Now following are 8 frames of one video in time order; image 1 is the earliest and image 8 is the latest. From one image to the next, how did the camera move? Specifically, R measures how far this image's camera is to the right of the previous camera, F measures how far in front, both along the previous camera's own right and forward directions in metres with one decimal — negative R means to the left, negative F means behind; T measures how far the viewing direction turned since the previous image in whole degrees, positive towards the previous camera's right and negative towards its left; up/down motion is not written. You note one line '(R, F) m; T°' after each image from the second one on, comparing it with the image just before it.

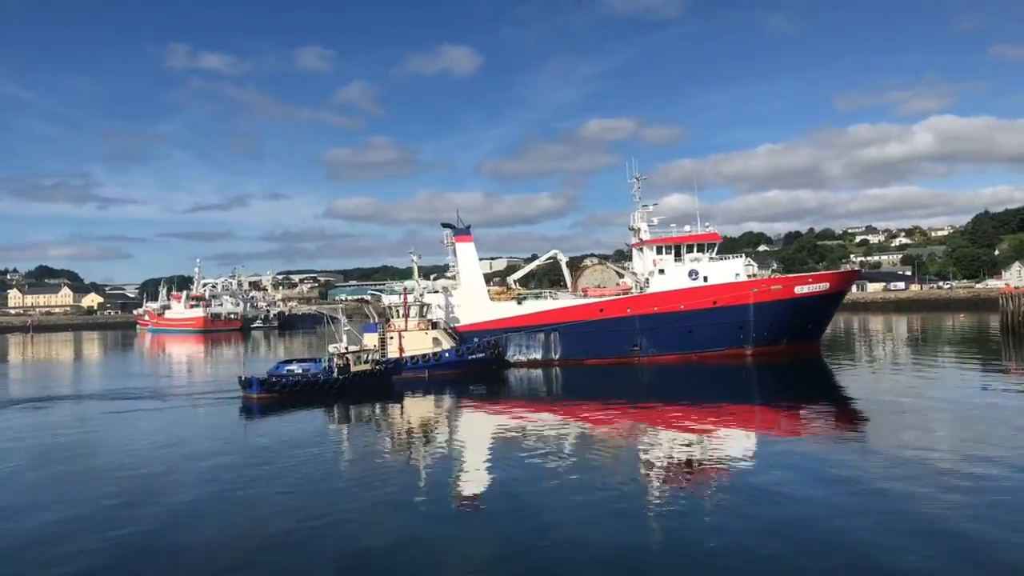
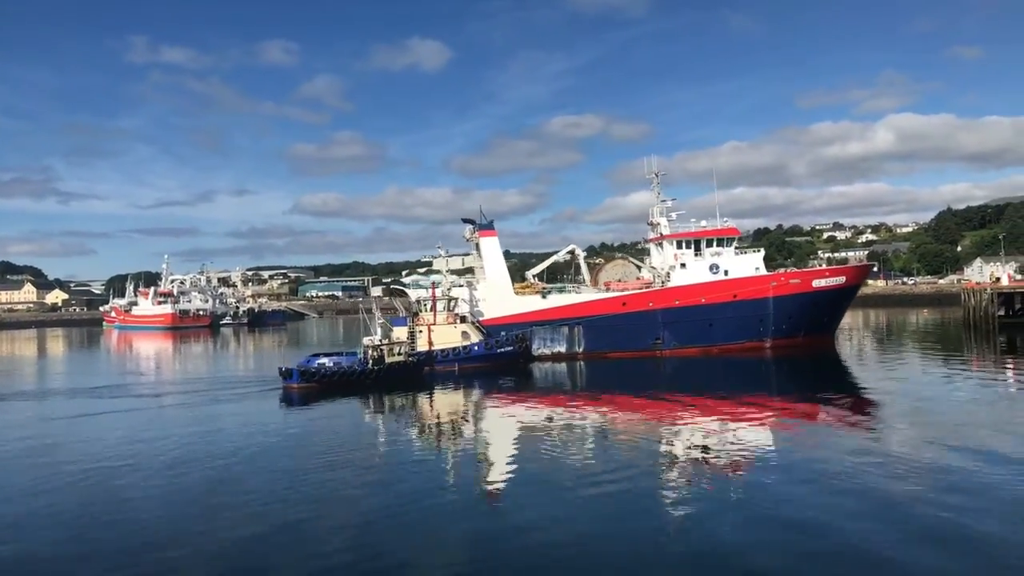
(-0.8, -0.1) m; +2°
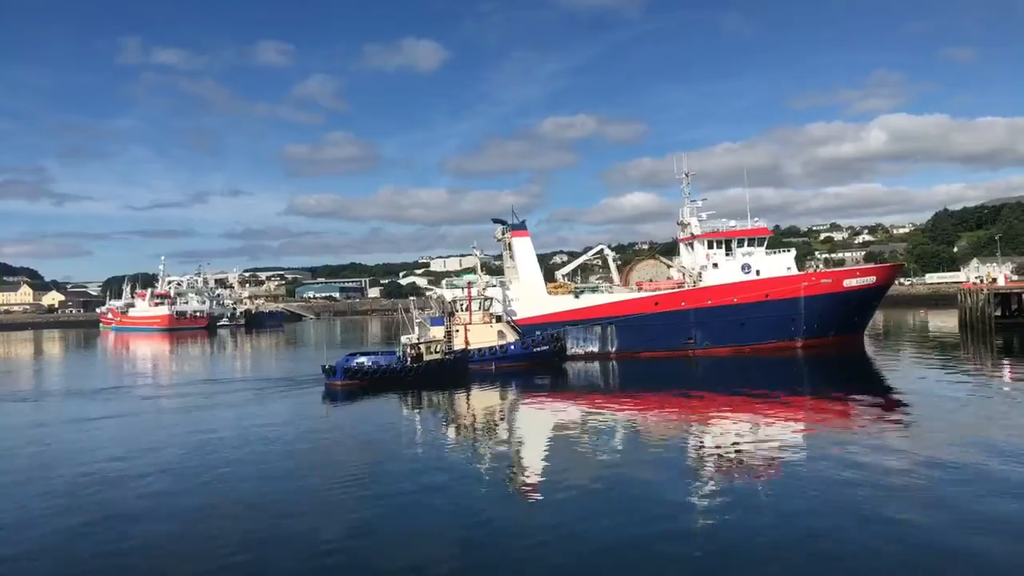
(-0.5, -0.1) m; 0°
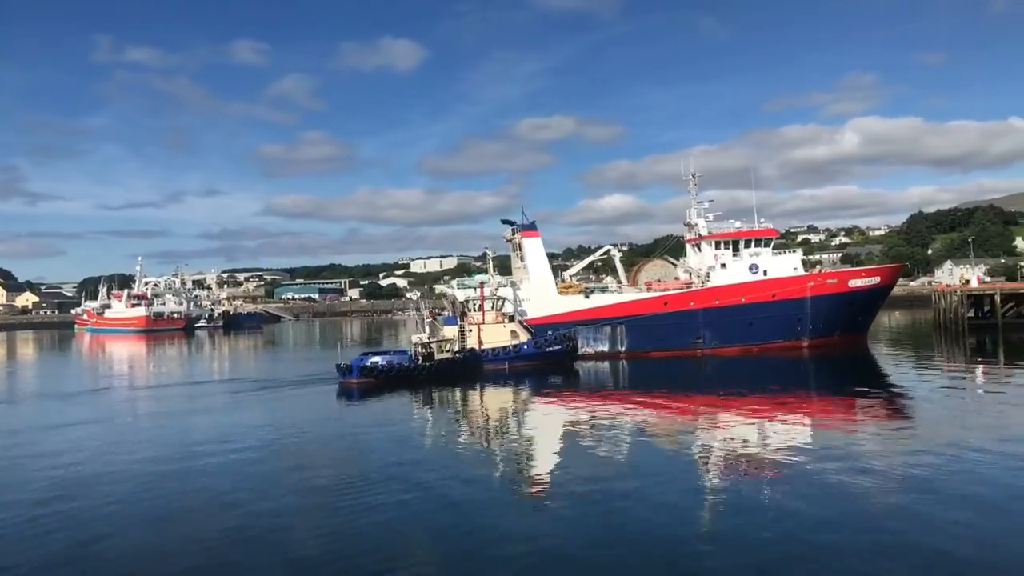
(-0.5, -0.1) m; +1°
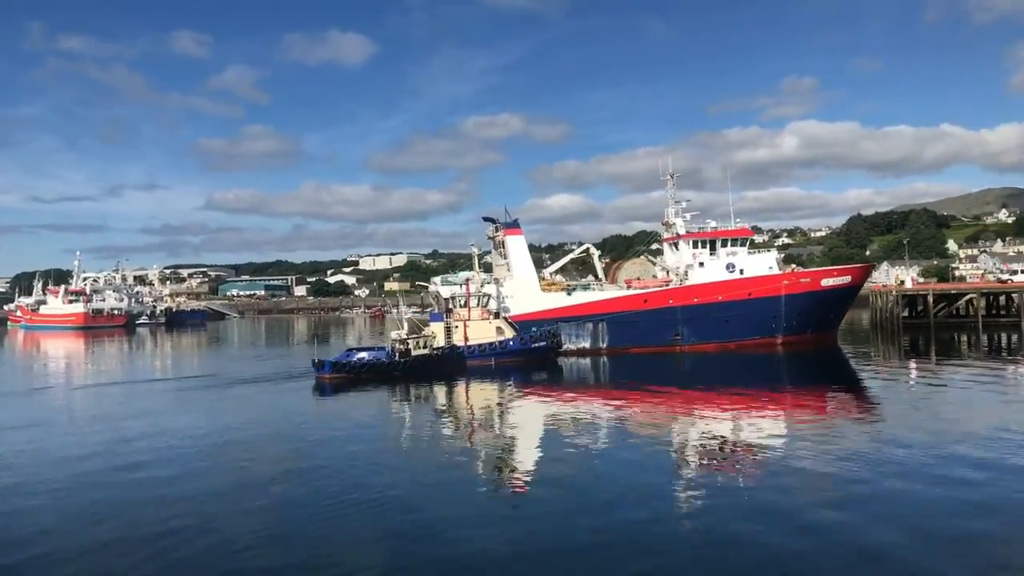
(-0.5, -0.1) m; +4°
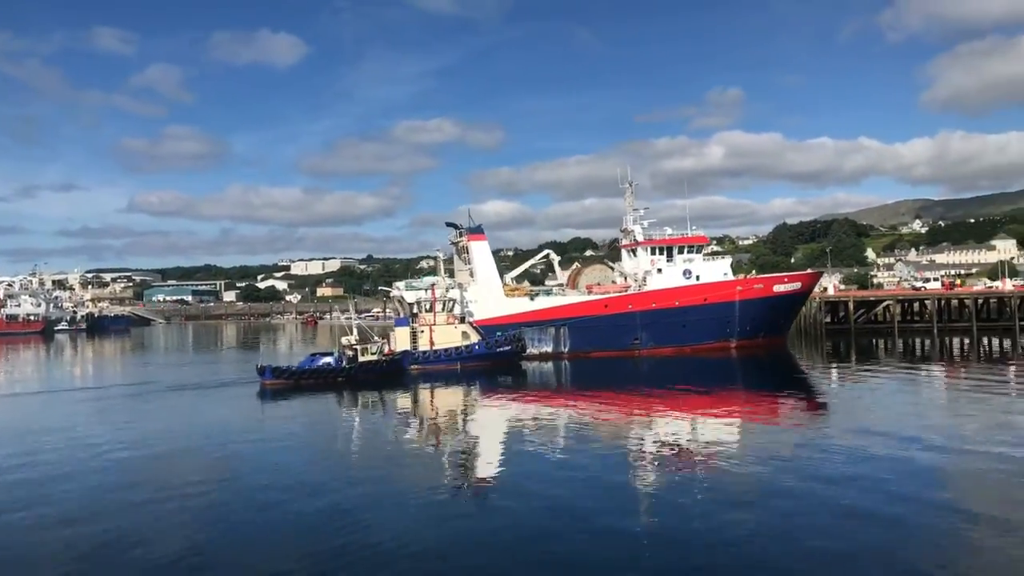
(-0.4, -0.1) m; +5°
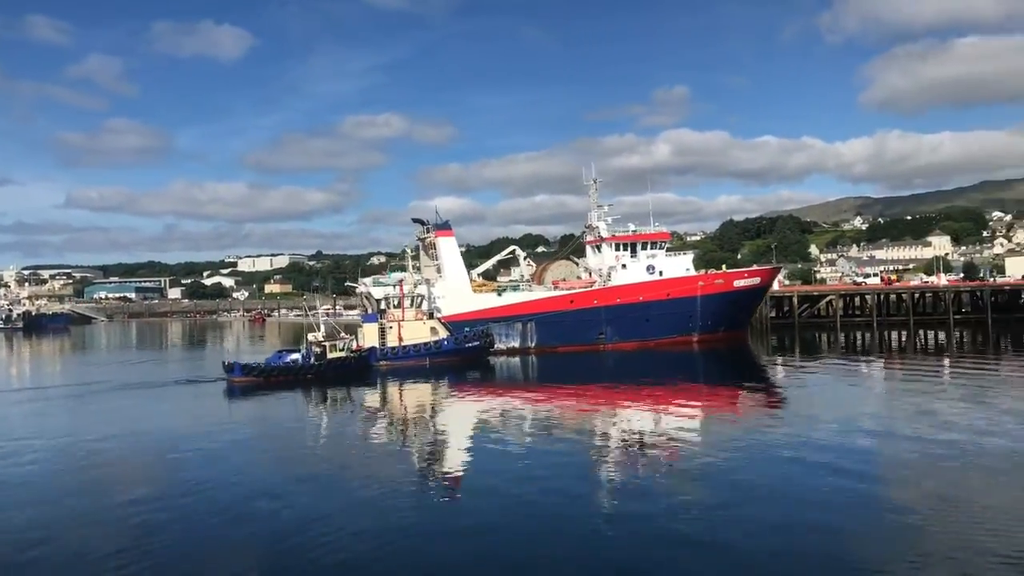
(-0.2, -0.1) m; +3°
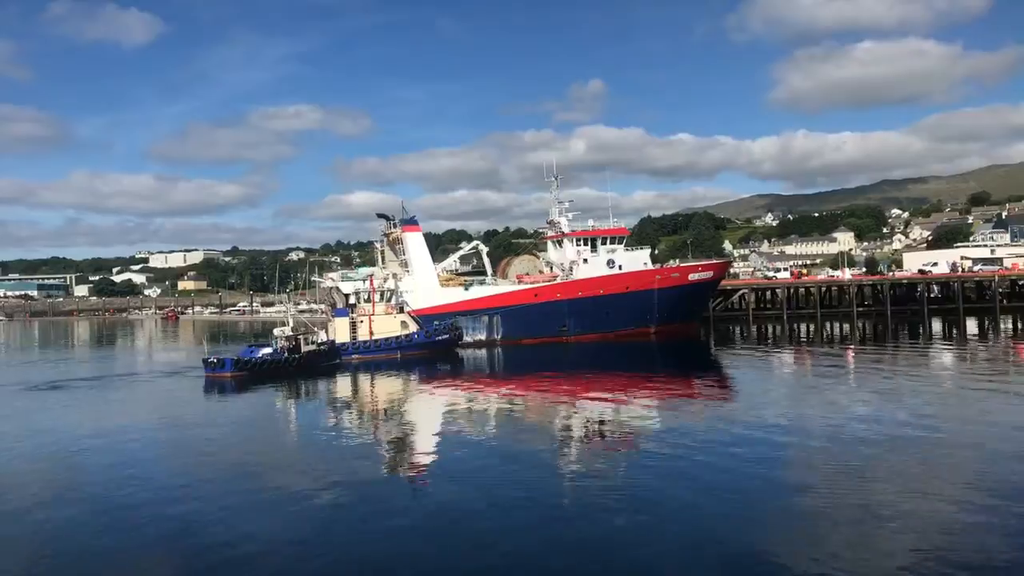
(-0.7, -0.2) m; +5°
